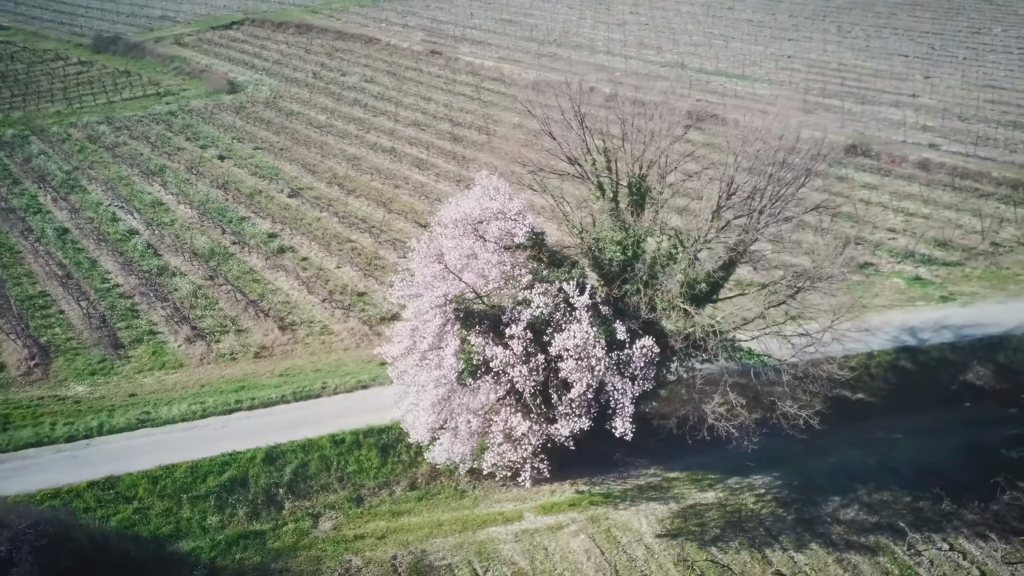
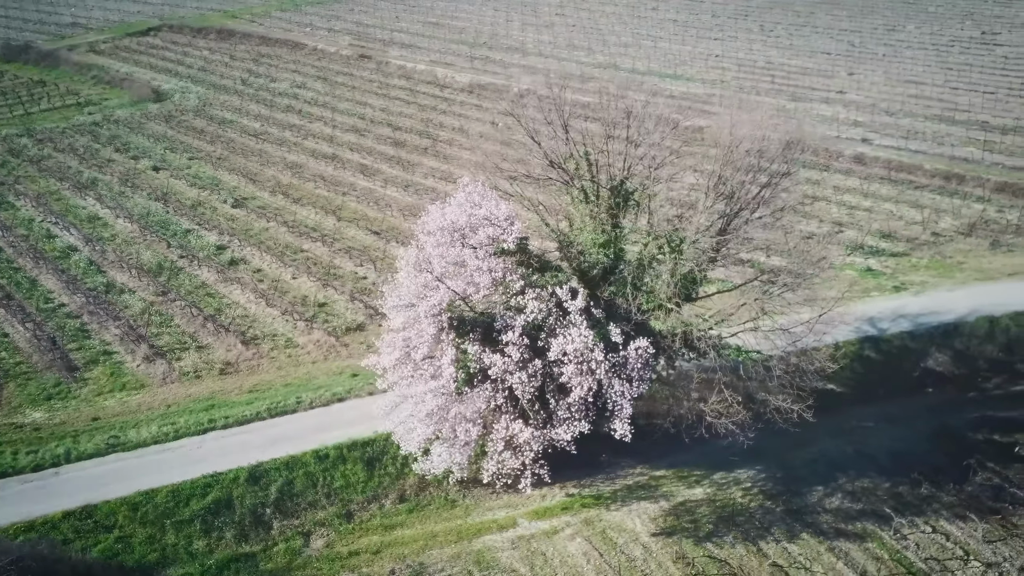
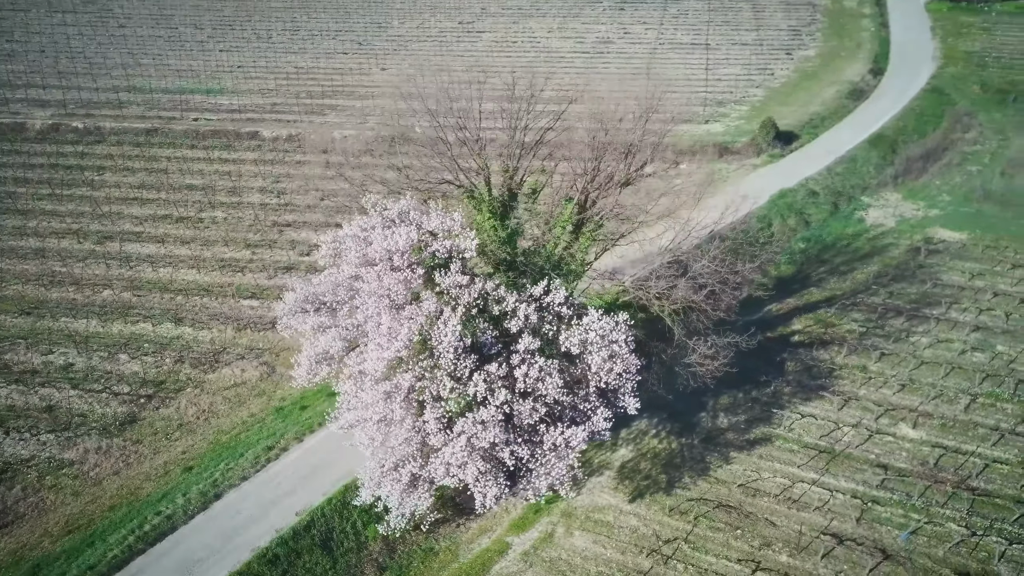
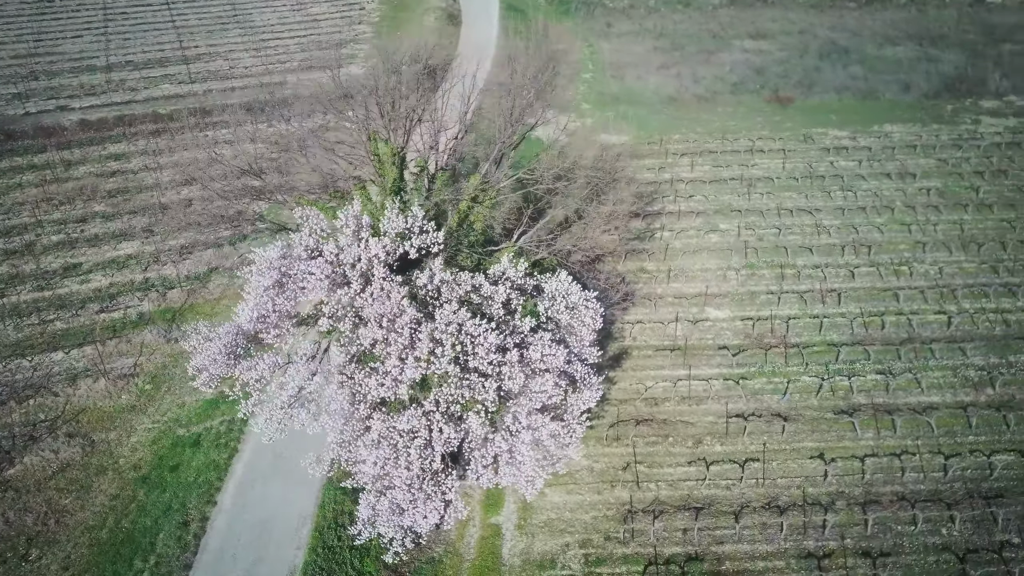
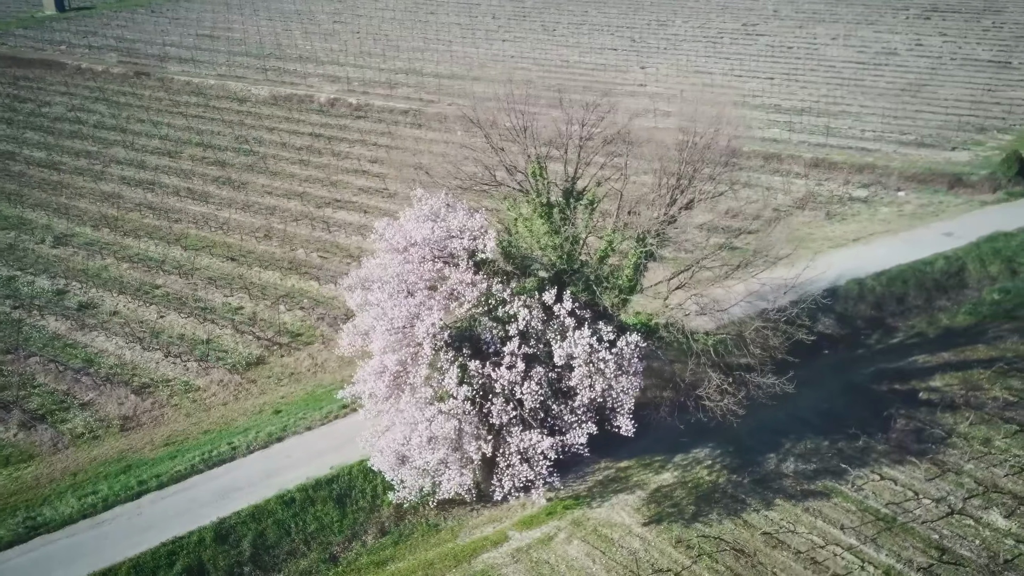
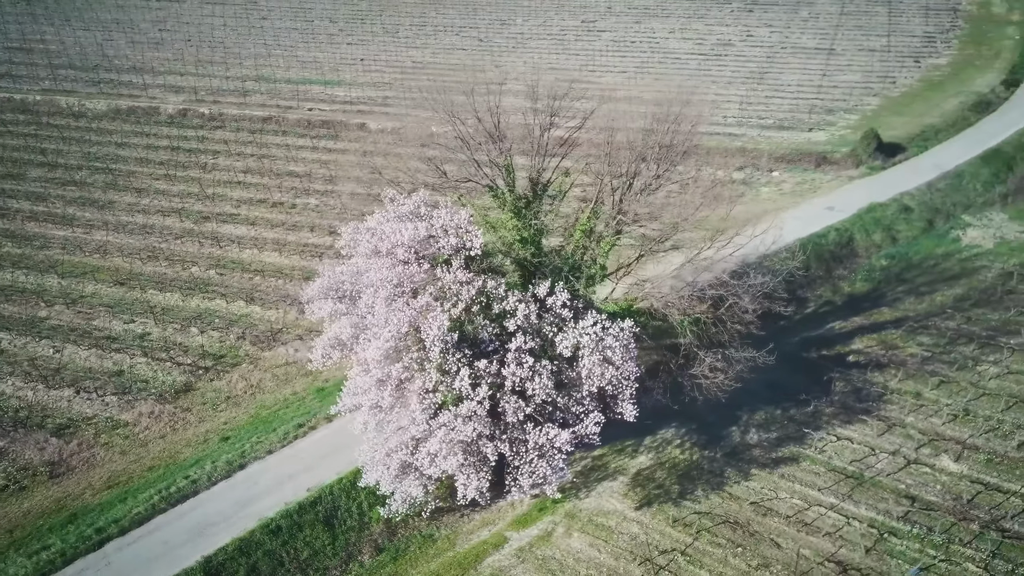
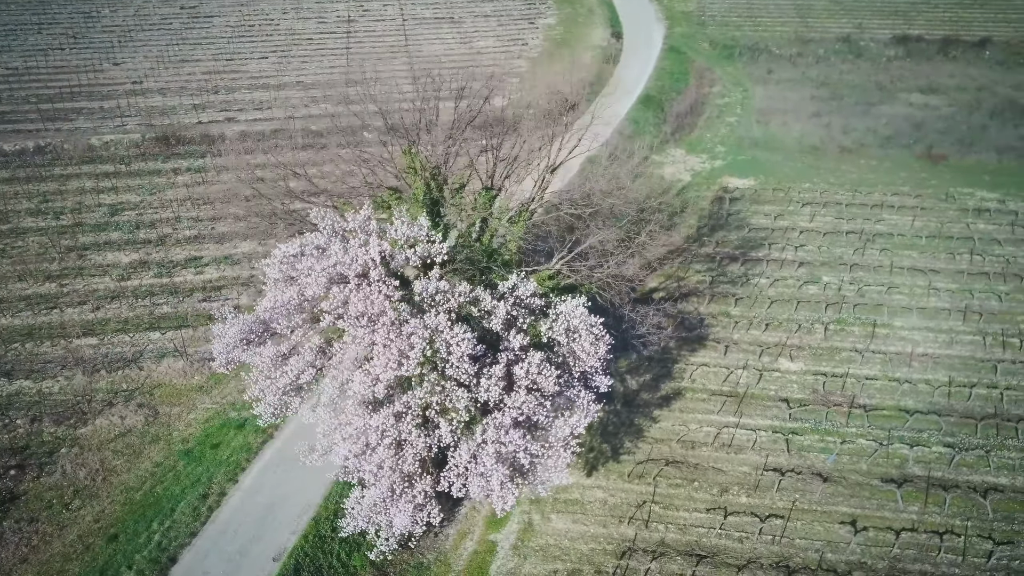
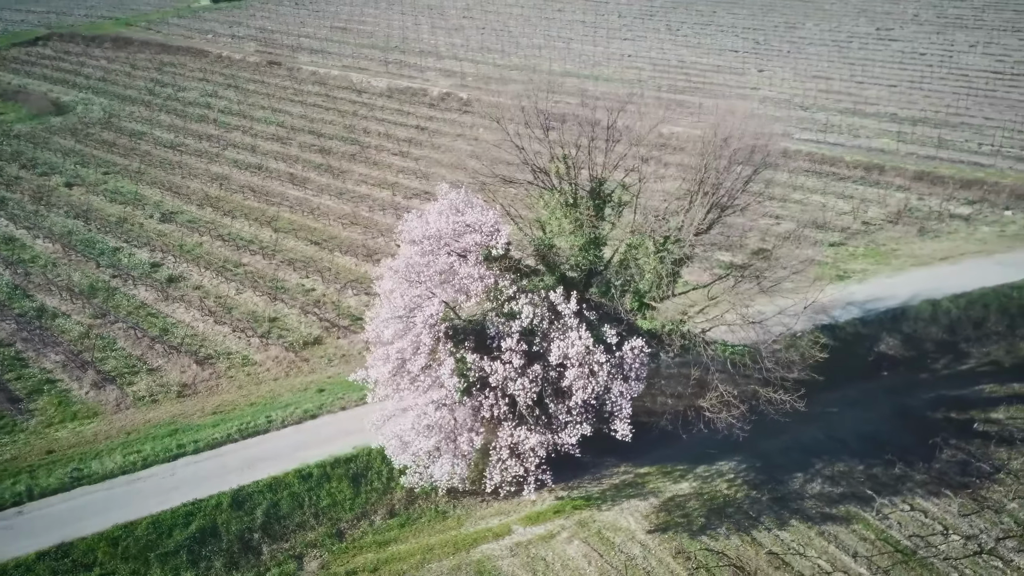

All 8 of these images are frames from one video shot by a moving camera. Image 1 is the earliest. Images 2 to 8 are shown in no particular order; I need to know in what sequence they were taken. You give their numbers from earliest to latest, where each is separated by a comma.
2, 8, 5, 6, 3, 7, 4
